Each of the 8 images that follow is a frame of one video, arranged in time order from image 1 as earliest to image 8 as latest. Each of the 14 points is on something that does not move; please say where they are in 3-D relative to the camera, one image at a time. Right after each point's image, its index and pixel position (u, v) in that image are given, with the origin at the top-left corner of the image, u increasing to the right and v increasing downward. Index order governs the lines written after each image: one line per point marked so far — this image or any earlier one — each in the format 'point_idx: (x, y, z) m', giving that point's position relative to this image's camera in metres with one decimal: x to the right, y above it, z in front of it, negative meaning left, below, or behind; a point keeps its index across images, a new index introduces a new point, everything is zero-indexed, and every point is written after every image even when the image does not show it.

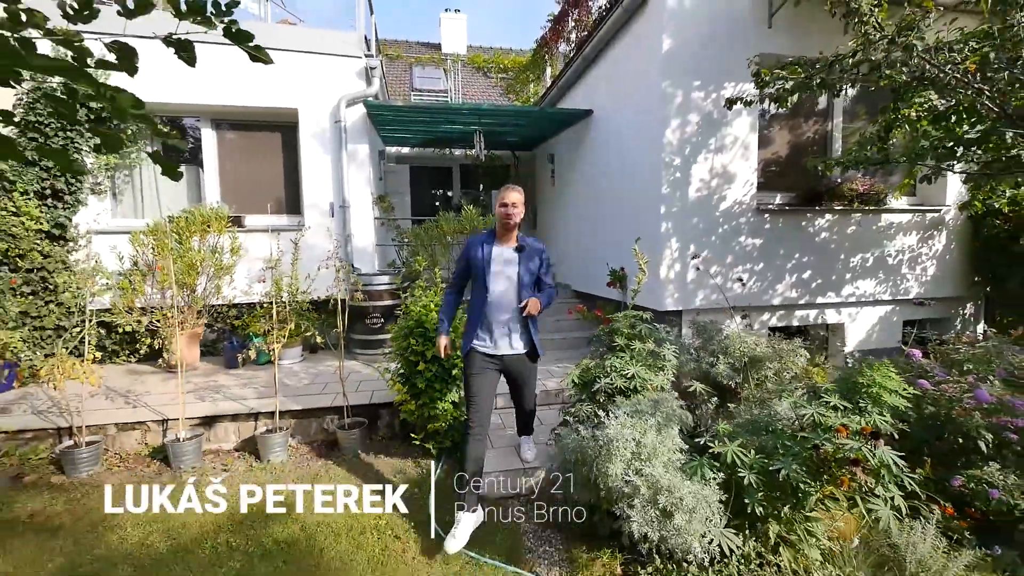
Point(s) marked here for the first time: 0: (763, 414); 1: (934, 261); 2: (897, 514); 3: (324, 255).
0: (+1.3, -0.7, +2.3) m
1: (+4.7, +0.3, +4.8) m
2: (+1.8, -1.0, +2.2) m
3: (-2.4, +0.4, +5.6) m
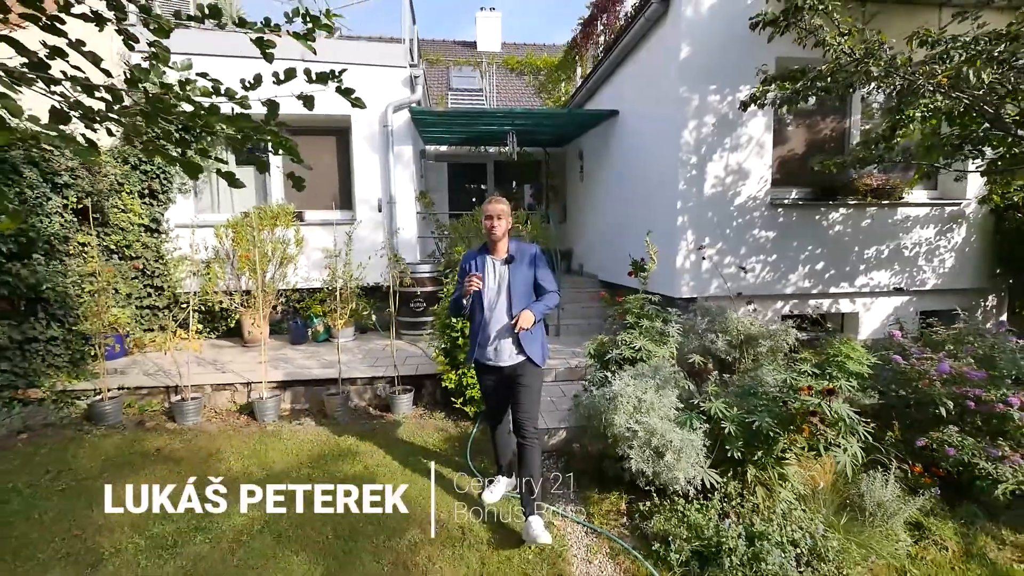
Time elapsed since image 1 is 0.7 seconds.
0: (+1.5, -0.6, +2.8) m
1: (+5.0, +0.4, +4.9) m
2: (+2.0, -1.0, +2.6) m
3: (-2.0, +0.6, +6.3) m
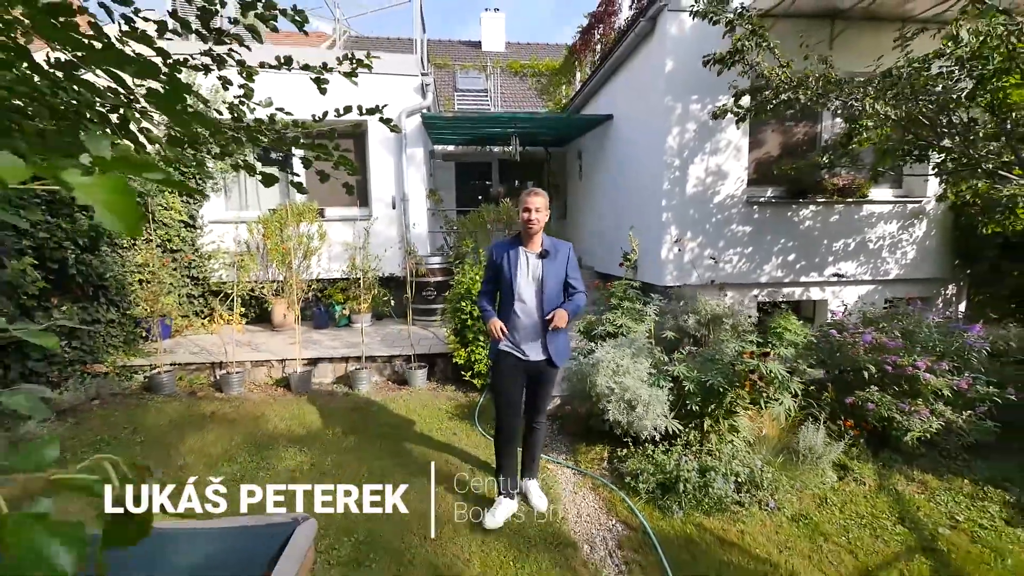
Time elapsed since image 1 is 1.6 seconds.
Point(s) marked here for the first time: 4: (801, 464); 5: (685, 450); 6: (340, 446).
0: (+1.5, -0.5, +3.3) m
1: (+5.1, +0.5, +5.4) m
2: (+2.0, -0.9, +3.2) m
3: (-2.0, +0.8, +6.8) m
4: (+2.0, -1.2, +3.0) m
5: (+1.2, -1.1, +3.0) m
6: (-1.4, -1.3, +3.6) m
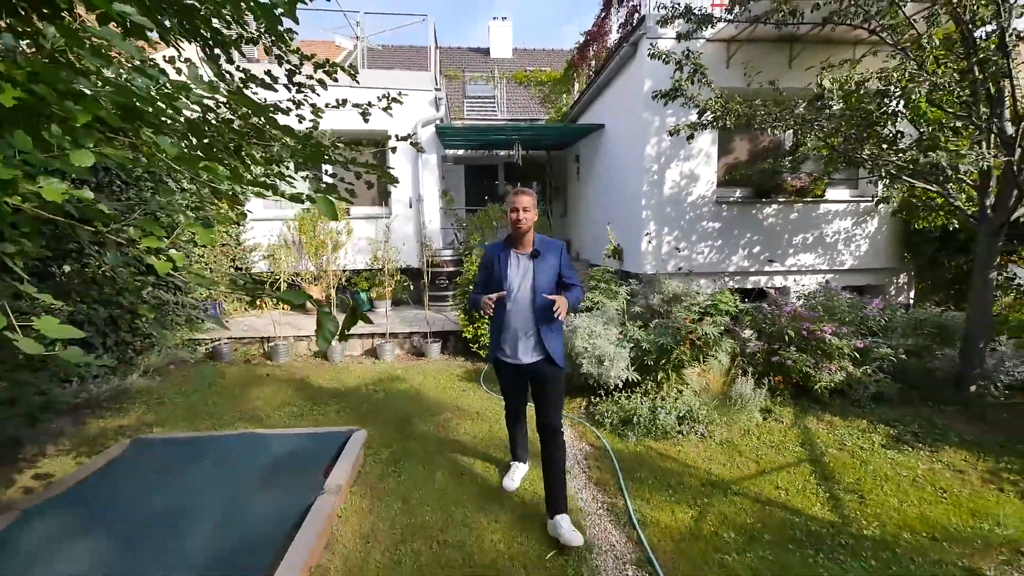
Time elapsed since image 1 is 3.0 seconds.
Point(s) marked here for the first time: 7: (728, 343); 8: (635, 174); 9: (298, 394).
0: (+1.5, -0.3, +4.2) m
1: (+5.1, +0.7, +6.2) m
2: (+1.9, -0.7, +4.0) m
3: (-1.9, +0.9, +7.8) m
4: (+1.9, -1.0, +3.8) m
5: (+1.2, -1.0, +3.9) m
6: (-1.4, -1.1, +4.5) m
7: (+2.0, -0.5, +4.1) m
8: (+1.7, +1.6, +6.2) m
9: (-2.3, -1.1, +4.6) m
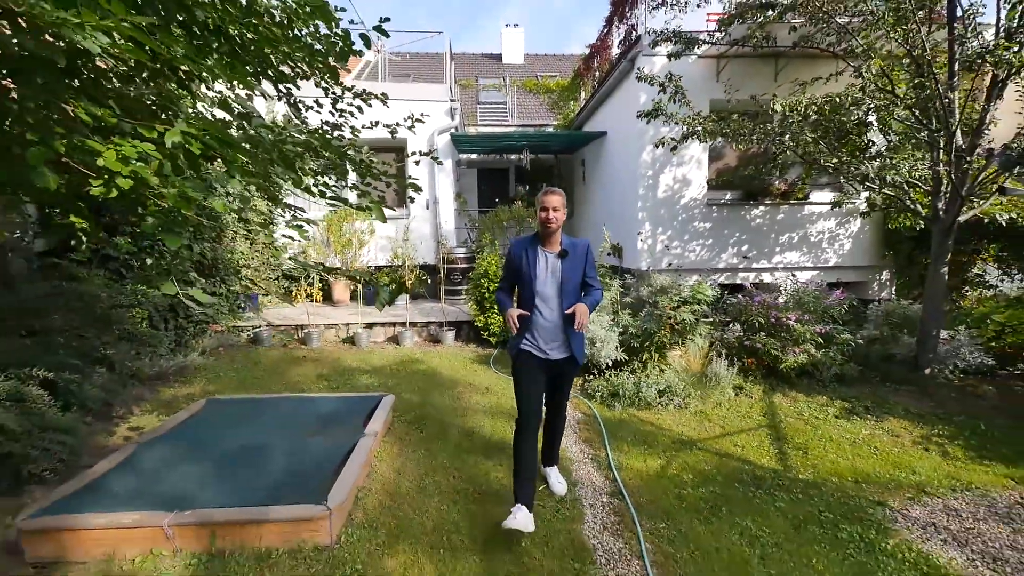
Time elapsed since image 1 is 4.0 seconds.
0: (+1.5, -0.2, +4.7) m
1: (+5.2, +0.8, +6.7) m
2: (+2.0, -0.6, +4.6) m
3: (-1.7, +1.0, +8.4) m
4: (+2.0, -1.0, +4.4) m
5: (+1.2, -0.9, +4.5) m
6: (-1.4, -1.0, +5.2) m
7: (+2.0, -0.4, +4.6) m
8: (+1.9, +1.7, +6.7) m
9: (-2.2, -1.0, +5.3) m
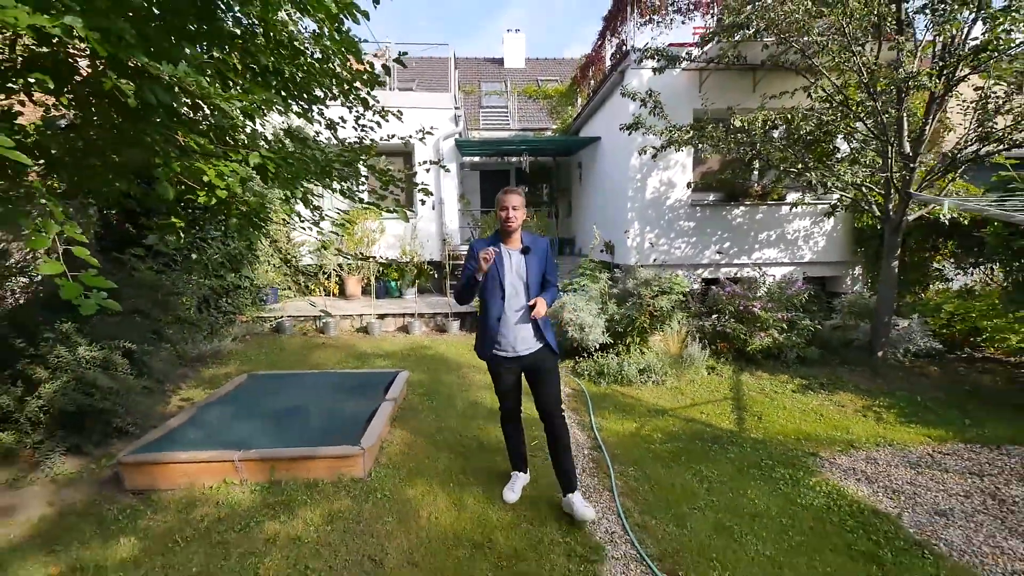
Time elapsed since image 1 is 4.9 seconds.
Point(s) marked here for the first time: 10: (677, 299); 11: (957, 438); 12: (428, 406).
0: (+1.5, -0.1, +5.3) m
1: (+5.2, +0.9, +7.2) m
2: (+2.0, -0.5, +5.2) m
3: (-1.7, +1.1, +9.0) m
4: (+2.0, -0.9, +5.0) m
5: (+1.2, -0.8, +5.1) m
6: (-1.4, -0.9, +5.8) m
7: (+2.0, -0.3, +5.2) m
8: (+1.9, +1.8, +7.3) m
9: (-2.2, -0.9, +5.9) m
10: (+2.0, -0.1, +5.3) m
11: (+3.7, -1.2, +3.6) m
12: (-0.8, -1.1, +4.2) m
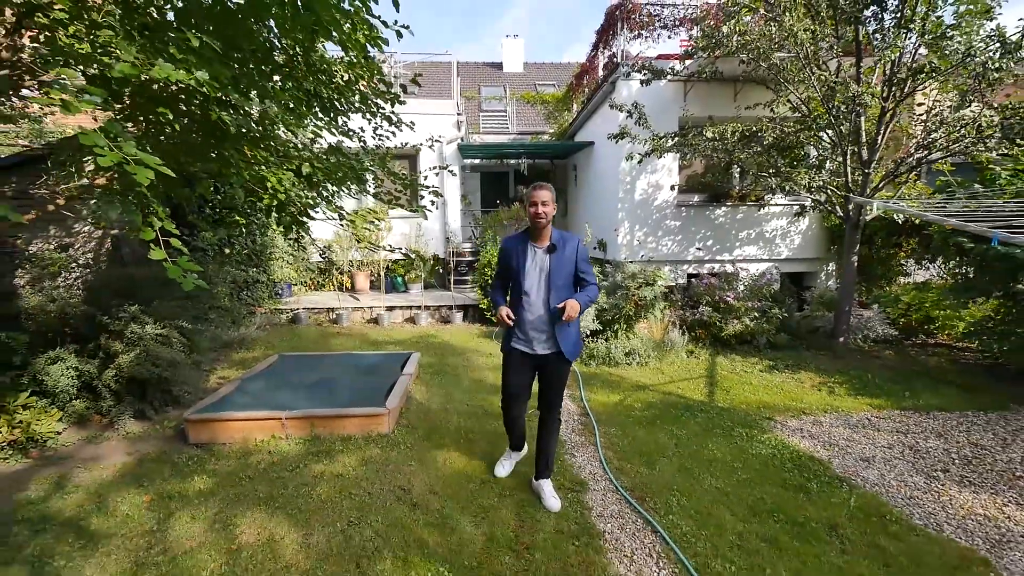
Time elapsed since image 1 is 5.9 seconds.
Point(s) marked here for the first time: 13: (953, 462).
0: (+1.5, 0.0, +5.9) m
1: (+5.2, +1.0, +7.8) m
2: (+2.0, -0.4, +5.8) m
3: (-1.8, +1.3, +9.6) m
4: (+2.0, -0.8, +5.5) m
5: (+1.2, -0.7, +5.6) m
6: (-1.4, -0.8, +6.4) m
7: (+2.0, -0.2, +5.8) m
8: (+1.9, +1.9, +7.9) m
9: (-2.2, -0.8, +6.5) m
10: (+2.0, 0.0, +5.9) m
11: (+3.7, -1.1, +4.2) m
12: (-0.8, -1.0, +4.7) m
13: (+3.3, -1.3, +3.2) m
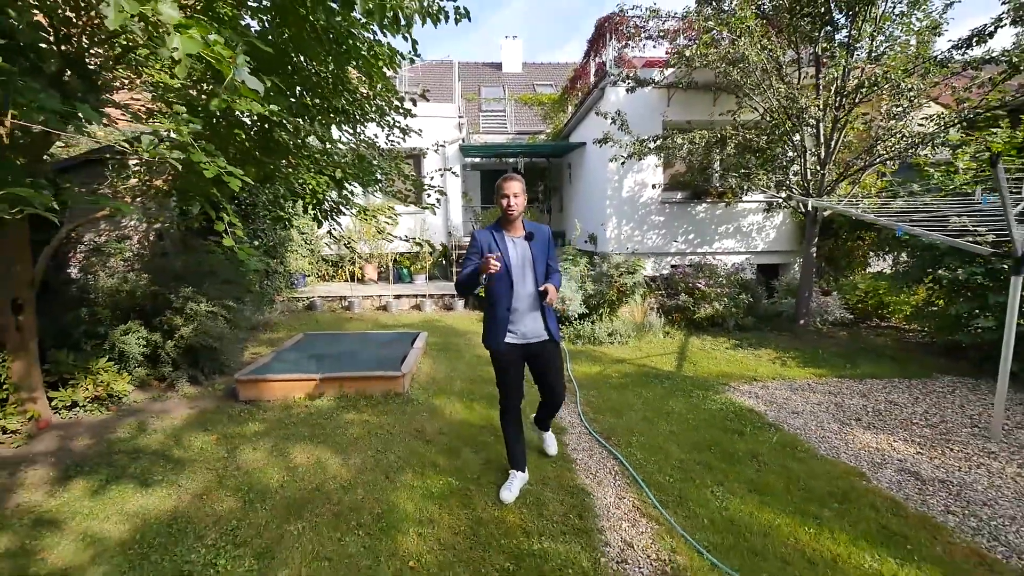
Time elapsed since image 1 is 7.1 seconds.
0: (+1.5, +0.1, +6.6) m
1: (+5.1, +1.1, +8.5) m
2: (+1.9, -0.2, +6.5) m
3: (-1.8, +1.5, +10.3) m
4: (+1.9, -0.6, +6.2) m
5: (+1.1, -0.5, +6.3) m
6: (-1.4, -0.6, +7.1) m
7: (+2.0, -0.1, +6.5) m
8: (+1.8, +2.1, +8.6) m
9: (-2.3, -0.6, +7.2) m
10: (+2.0, +0.1, +6.6) m
11: (+3.6, -1.0, +4.9) m
12: (-0.9, -0.9, +5.4) m
13: (+3.2, -1.1, +3.9) m
